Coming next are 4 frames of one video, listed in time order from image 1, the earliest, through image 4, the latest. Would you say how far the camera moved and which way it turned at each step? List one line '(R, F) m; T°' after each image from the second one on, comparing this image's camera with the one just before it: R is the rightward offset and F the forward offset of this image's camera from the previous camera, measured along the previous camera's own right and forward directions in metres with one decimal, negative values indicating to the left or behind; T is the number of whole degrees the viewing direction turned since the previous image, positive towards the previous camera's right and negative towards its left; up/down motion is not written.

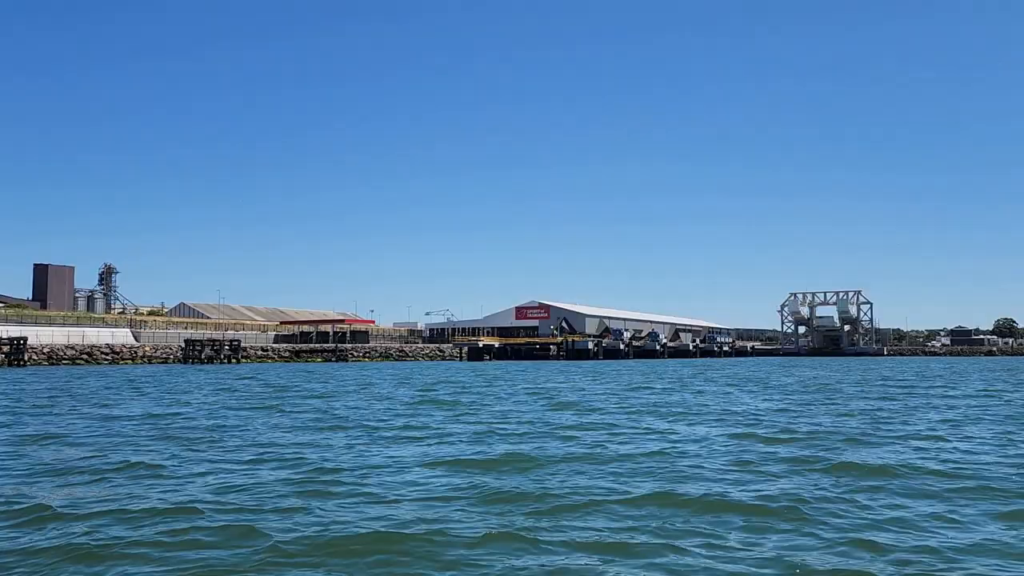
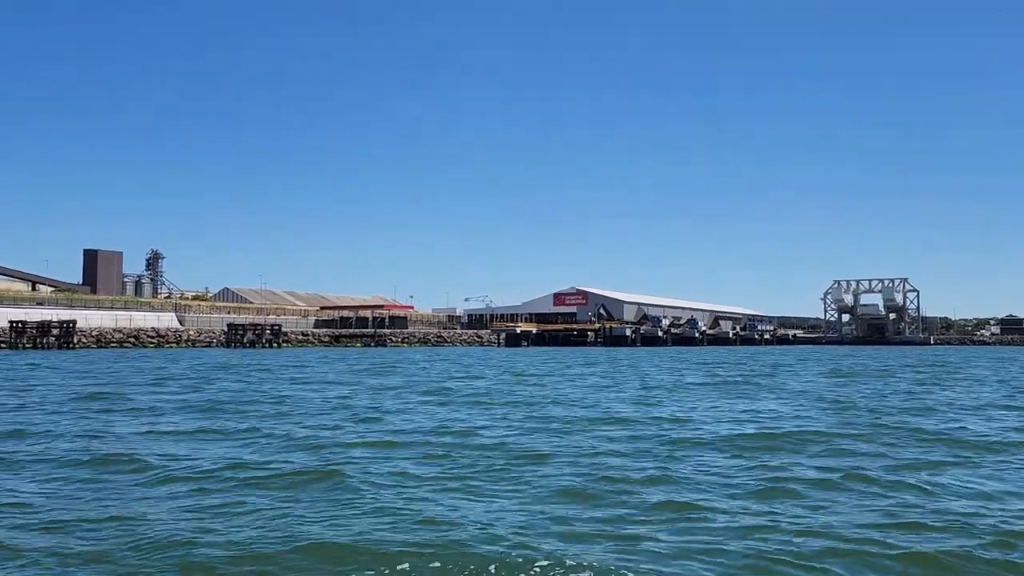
(+0.6, +0.2) m; -3°
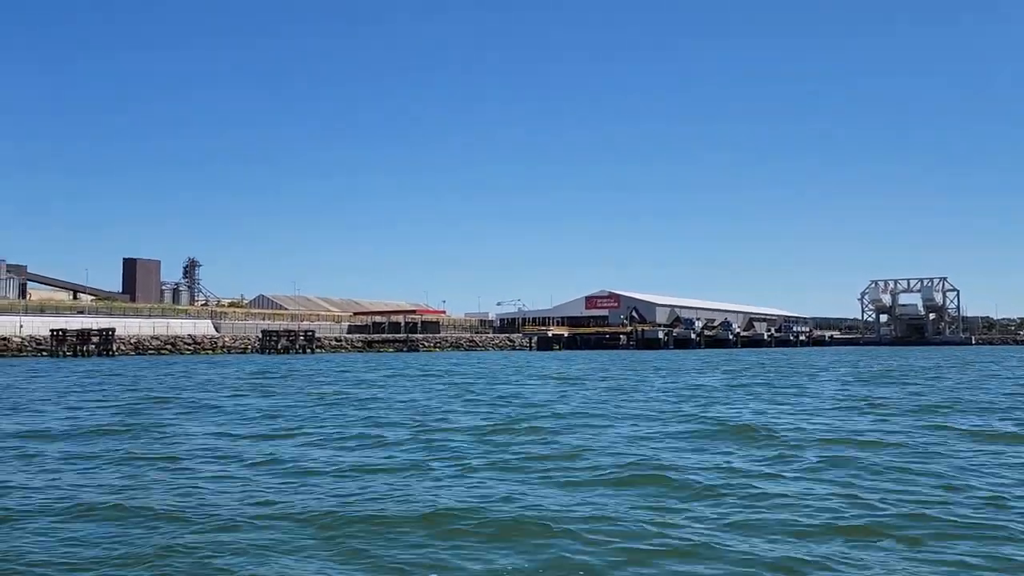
(+0.5, +0.5) m; -2°
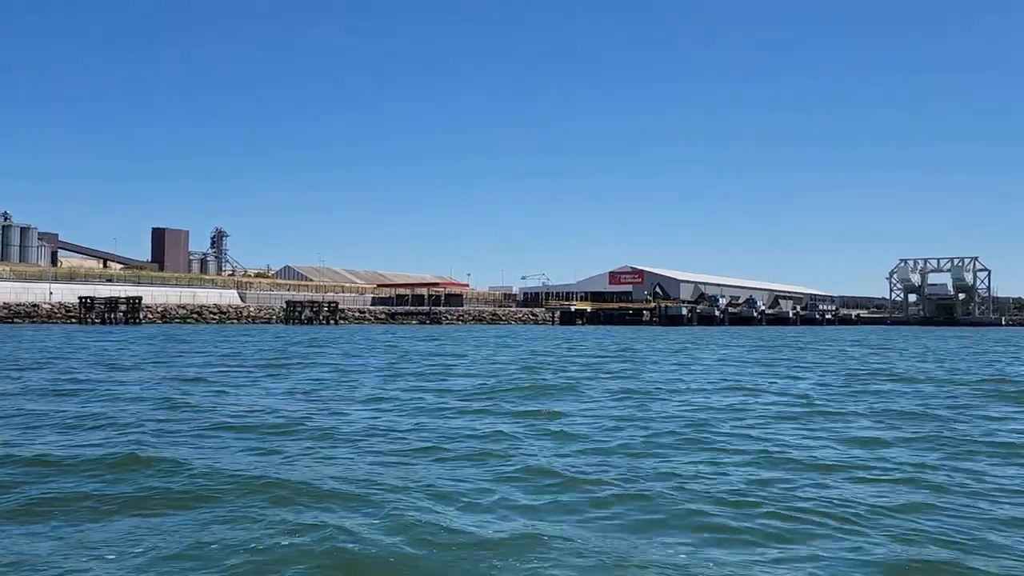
(+0.4, +0.5) m; -2°
